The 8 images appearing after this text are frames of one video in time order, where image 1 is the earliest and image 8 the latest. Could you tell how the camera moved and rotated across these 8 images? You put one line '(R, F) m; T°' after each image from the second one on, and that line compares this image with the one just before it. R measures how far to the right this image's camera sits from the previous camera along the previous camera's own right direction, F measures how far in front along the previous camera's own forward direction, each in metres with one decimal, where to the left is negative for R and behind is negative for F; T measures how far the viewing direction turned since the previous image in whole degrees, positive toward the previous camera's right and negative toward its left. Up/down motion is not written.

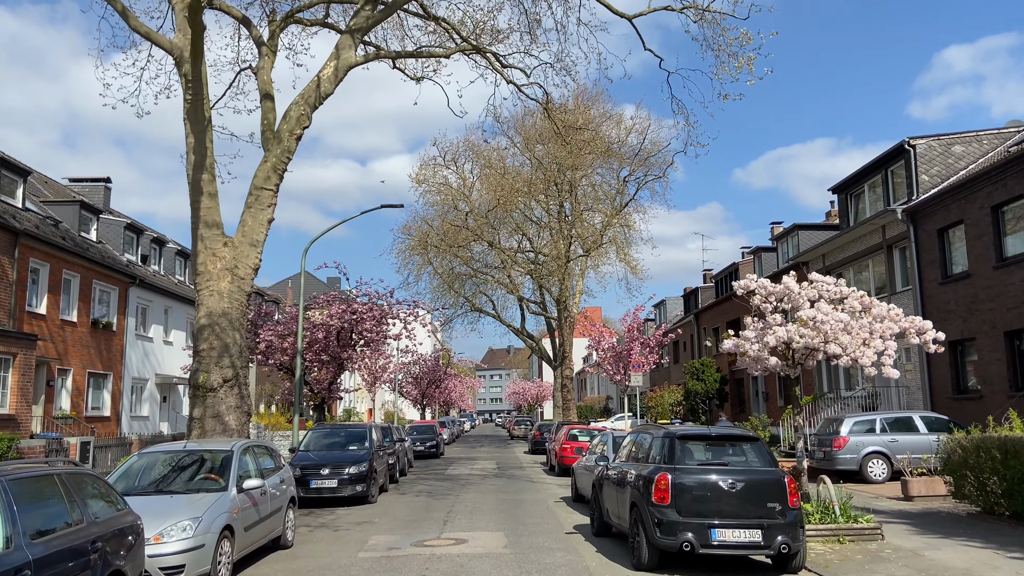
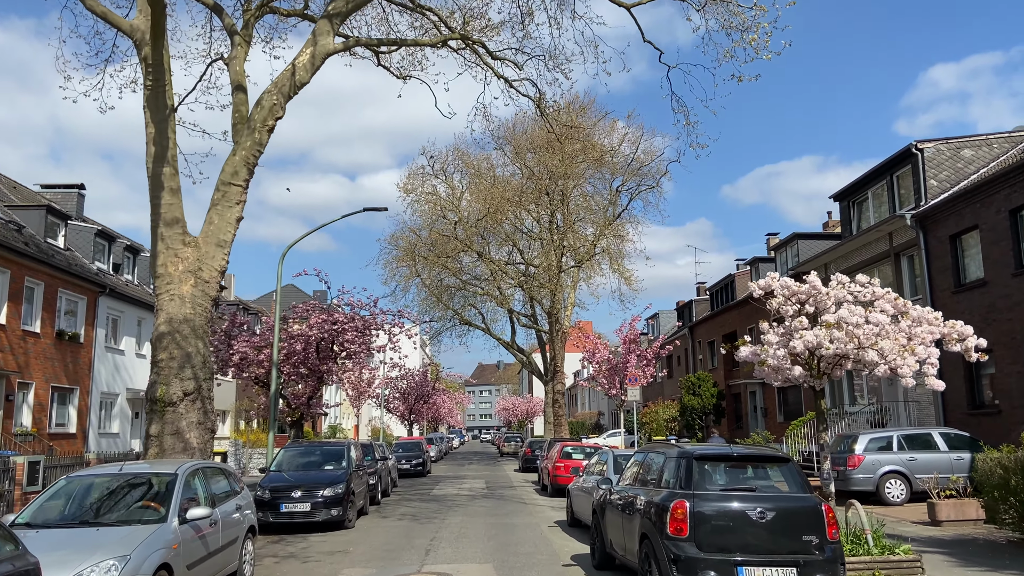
(0.0, +1.1) m; +1°
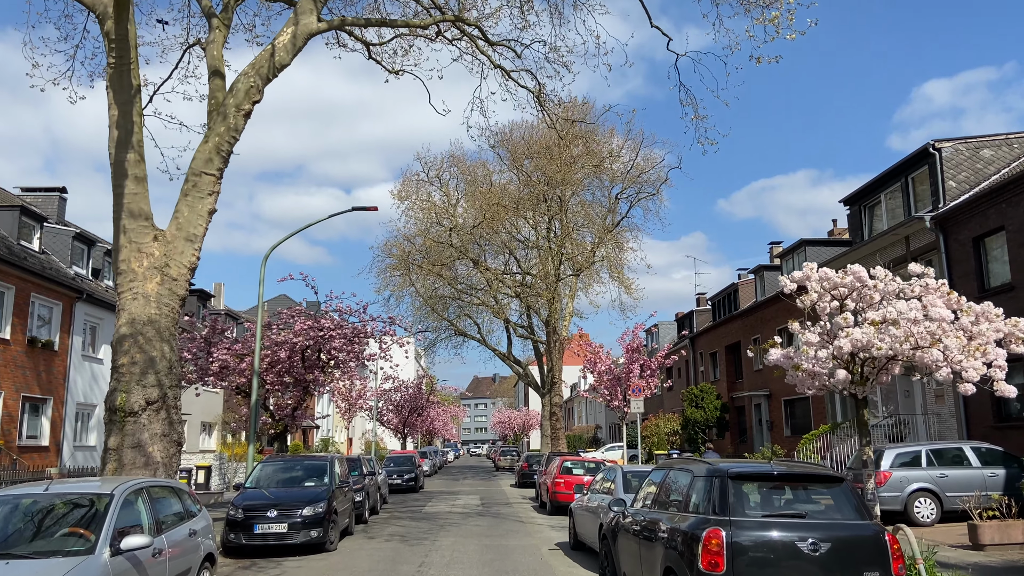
(0.0, +1.1) m; 0°
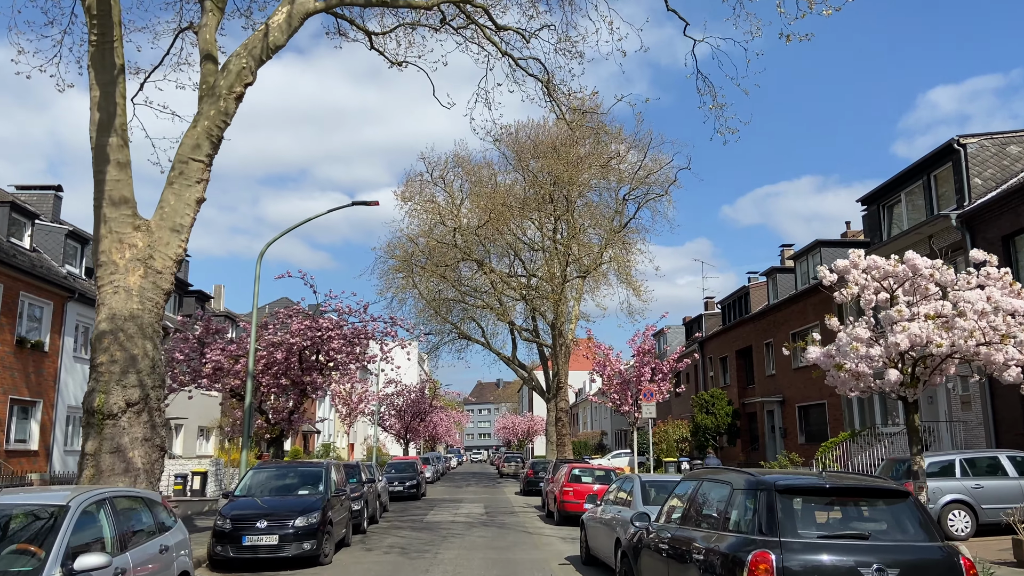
(-0.1, +0.7) m; 0°
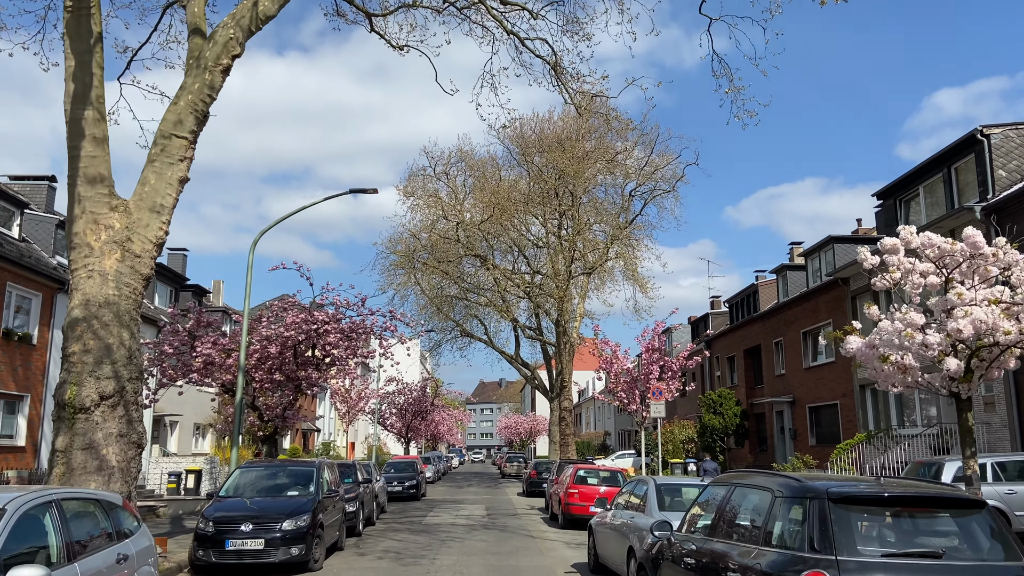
(0.0, +0.7) m; 0°
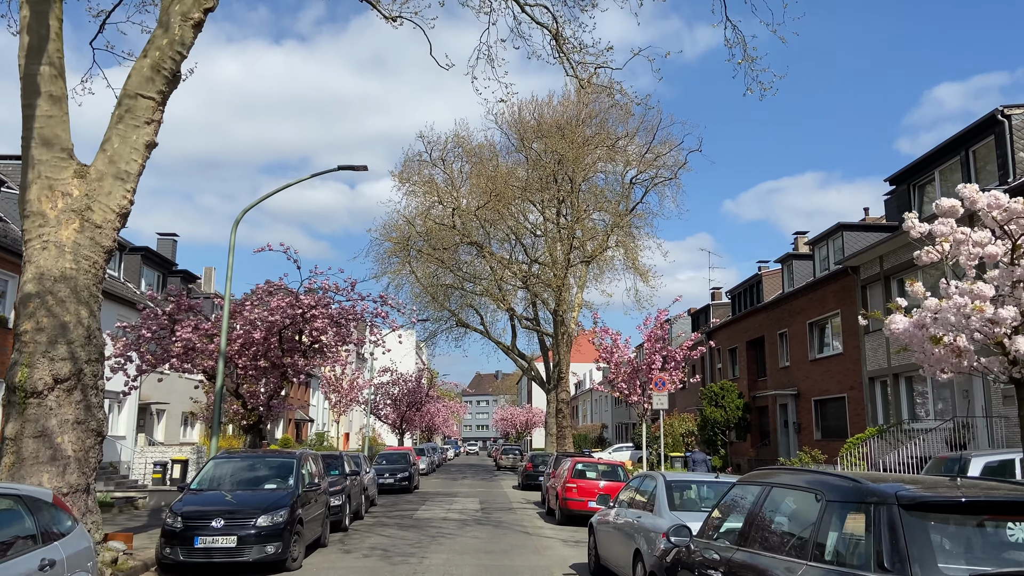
(0.0, +0.8) m; 0°
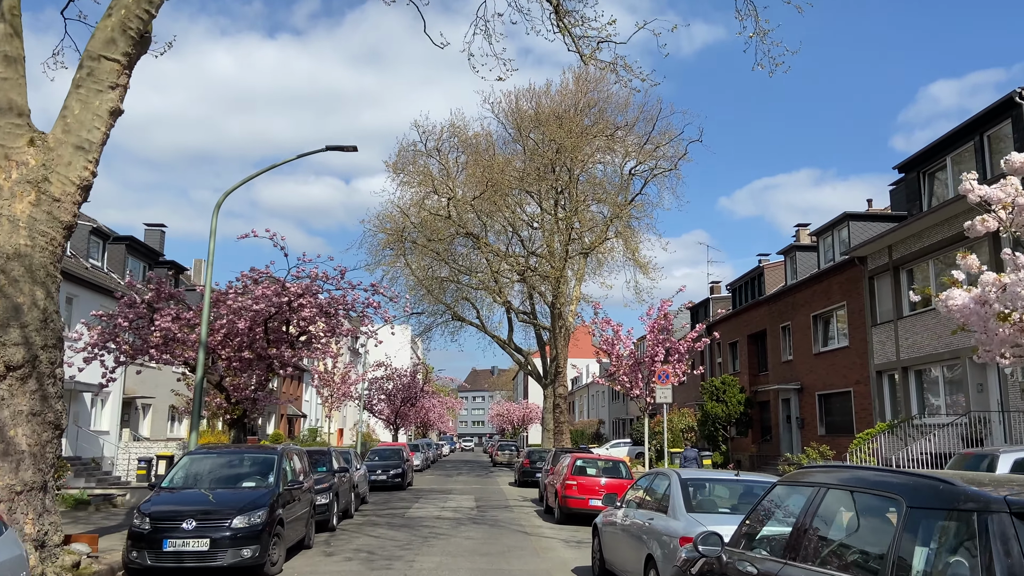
(0.0, +0.7) m; 0°
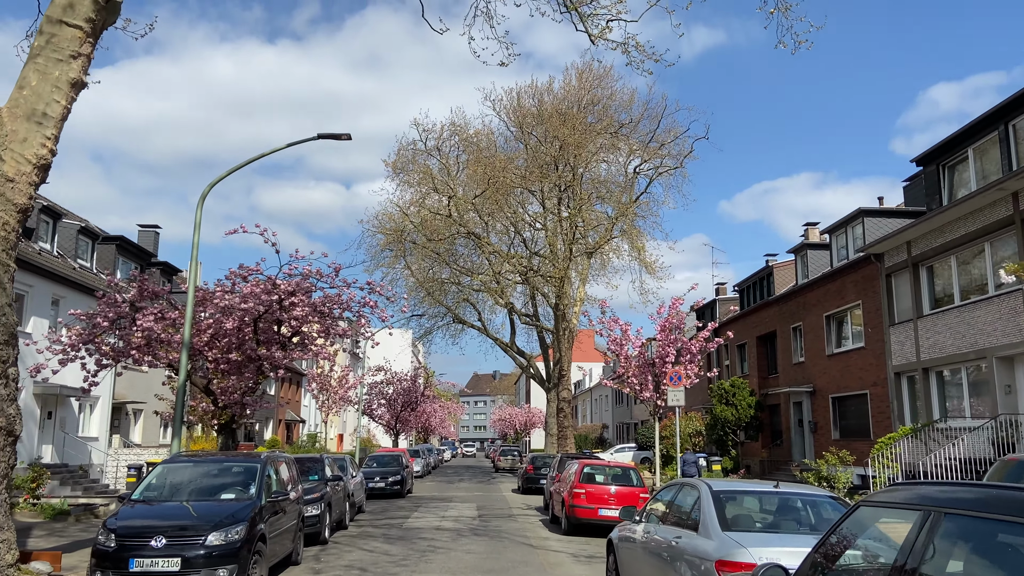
(0.0, +0.8) m; 0°
